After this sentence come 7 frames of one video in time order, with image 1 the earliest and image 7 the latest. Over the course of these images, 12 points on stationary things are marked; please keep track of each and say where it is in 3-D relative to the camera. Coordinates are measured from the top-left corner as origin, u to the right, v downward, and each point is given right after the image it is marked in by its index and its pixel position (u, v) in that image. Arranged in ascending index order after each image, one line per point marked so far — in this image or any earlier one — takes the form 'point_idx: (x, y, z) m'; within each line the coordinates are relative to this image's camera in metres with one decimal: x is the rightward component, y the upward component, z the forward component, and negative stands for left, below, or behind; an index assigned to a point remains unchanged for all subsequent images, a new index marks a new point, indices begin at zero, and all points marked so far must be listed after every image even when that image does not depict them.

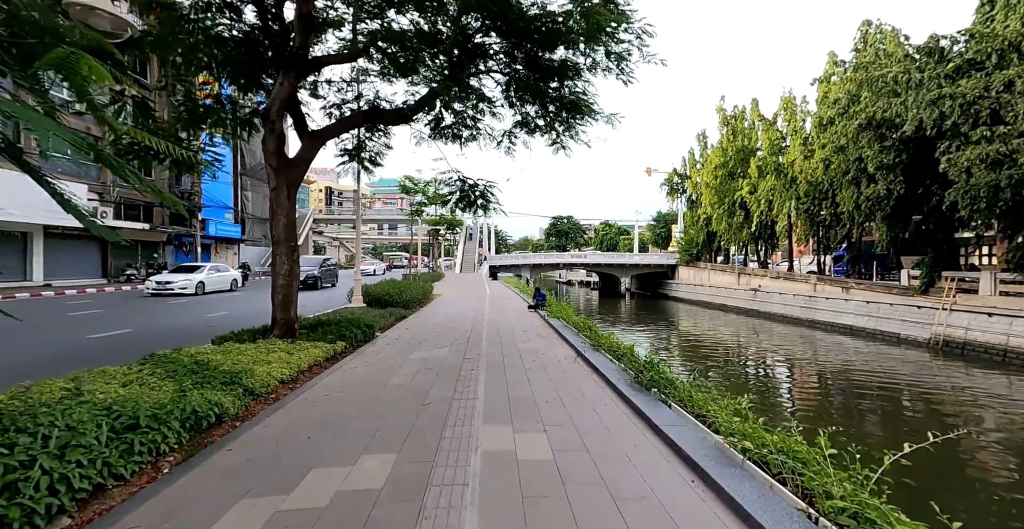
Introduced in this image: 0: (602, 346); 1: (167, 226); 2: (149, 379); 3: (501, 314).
0: (+1.1, -1.1, +5.4) m
1: (-16.0, +1.8, +19.9) m
2: (-3.0, -1.0, +3.6) m
3: (-0.2, -1.2, +10.2) m
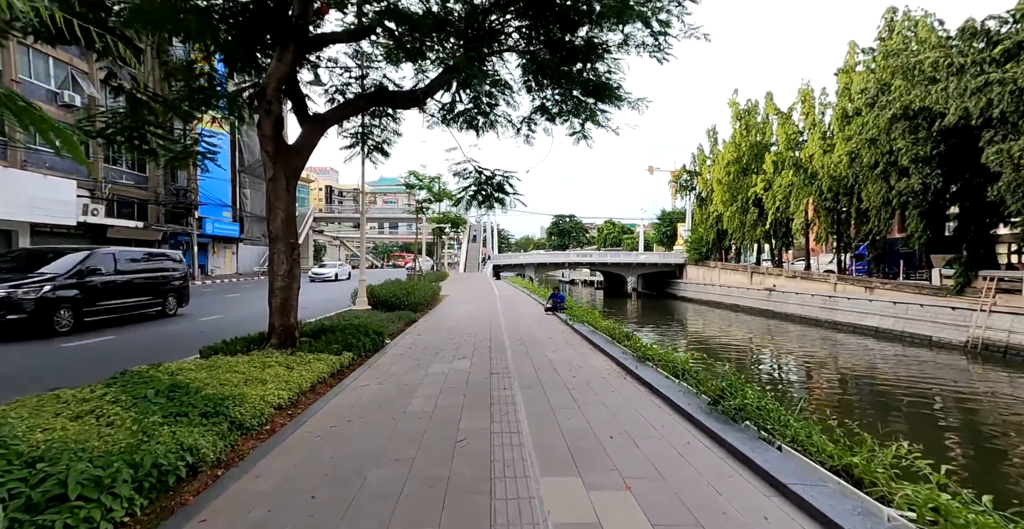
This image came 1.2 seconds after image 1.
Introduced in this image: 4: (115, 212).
0: (+1.5, -1.1, +4.7) m
1: (-15.7, +1.8, +19.2) m
2: (-2.6, -1.0, +2.8) m
3: (+0.2, -1.2, +9.5) m
4: (-16.0, +2.1, +17.3) m
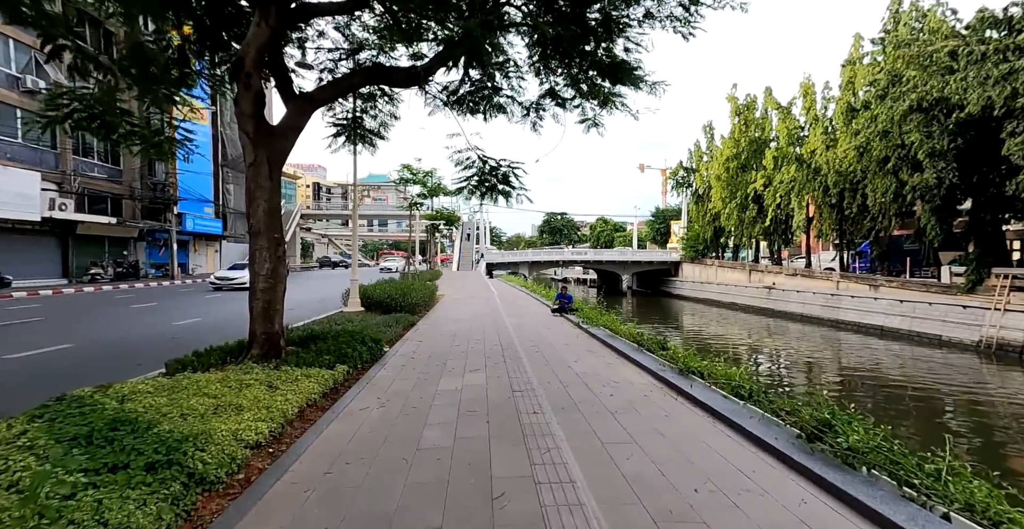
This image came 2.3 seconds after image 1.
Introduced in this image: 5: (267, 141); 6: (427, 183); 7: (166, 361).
0: (+1.7, -1.0, +4.0) m
1: (-15.8, +1.9, +18.1) m
2: (-2.4, -1.0, +2.1) m
3: (+0.3, -1.2, +8.8) m
4: (-16.1, +2.2, +16.2) m
5: (-3.0, +1.5, +5.2) m
6: (-3.4, +3.3, +17.4) m
7: (-5.0, -1.4, +6.1) m
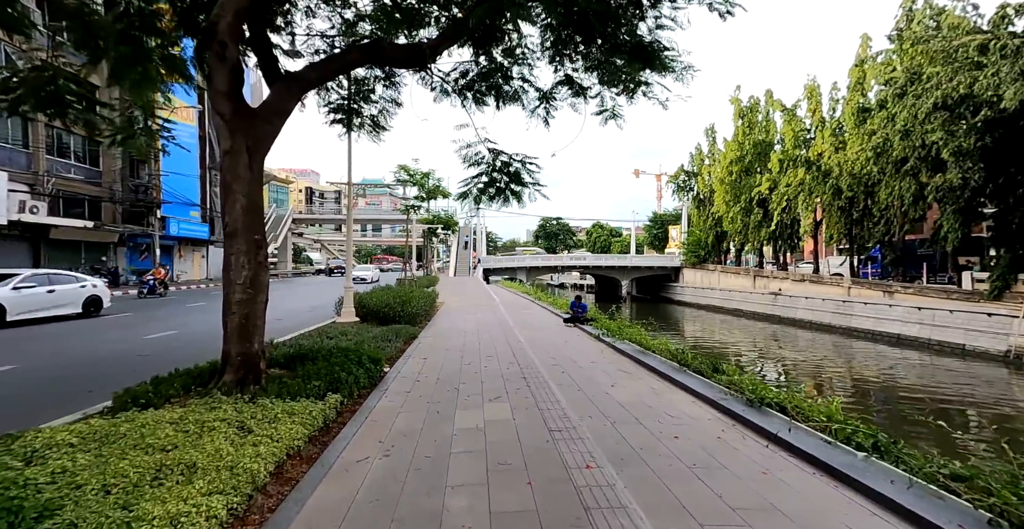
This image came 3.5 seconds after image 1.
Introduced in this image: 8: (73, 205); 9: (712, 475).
0: (+2.0, -1.1, +3.3) m
1: (-15.7, +1.6, +17.1) m
2: (-2.1, -1.0, +1.3) m
3: (+0.5, -1.3, +8.0) m
4: (-16.0, +1.9, +15.3) m
5: (-2.7, +1.4, +4.4) m
6: (-3.4, +3.1, +16.6) m
7: (-4.7, -1.5, +5.3) m
8: (-16.2, +2.2, +15.8) m
9: (+1.1, -1.2, +2.4) m
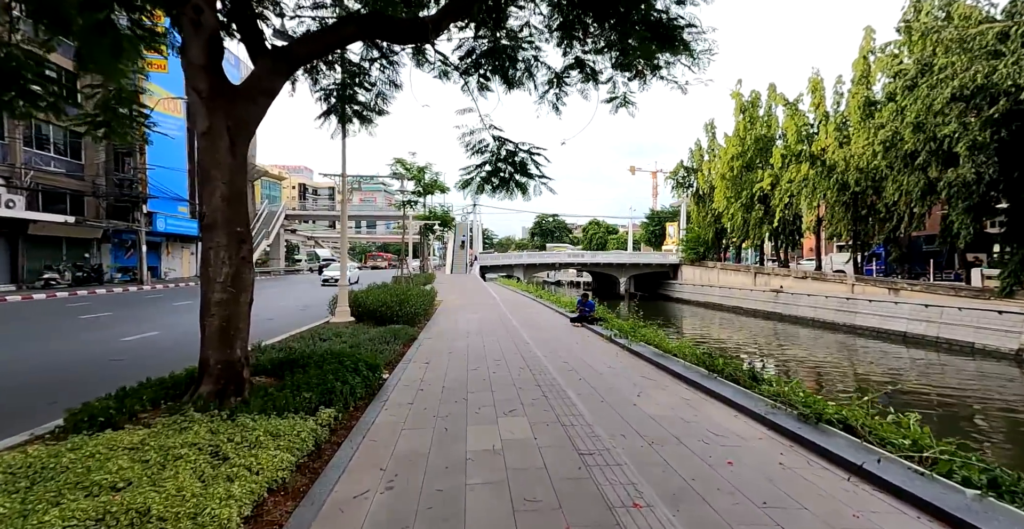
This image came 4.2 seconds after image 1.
0: (+2.1, -1.1, +2.8) m
1: (-15.7, +1.7, +16.5) m
2: (-1.9, -1.0, +0.8) m
3: (+0.6, -1.2, +7.6) m
4: (-16.0, +2.0, +14.6) m
5: (-2.6, +1.5, +3.9) m
6: (-3.4, +3.2, +16.1) m
7: (-4.6, -1.5, +4.8) m
8: (-16.2, +2.3, +15.2) m
9: (+1.3, -1.1, +1.9) m
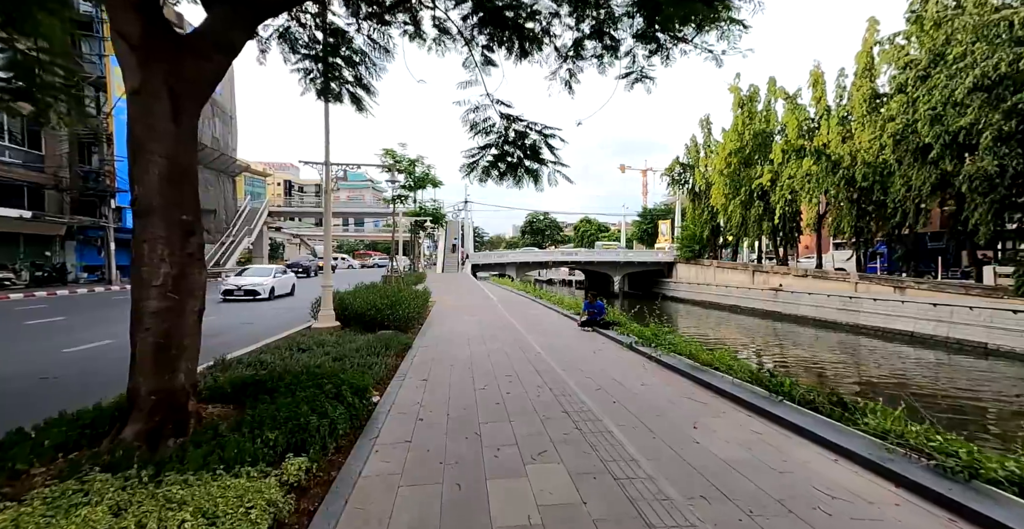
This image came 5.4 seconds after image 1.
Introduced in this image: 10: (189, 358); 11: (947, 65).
0: (+2.3, -1.0, +2.1) m
1: (-15.9, +1.8, +15.3) m
2: (-1.7, -1.0, -0.1) m
3: (+0.6, -1.2, +6.8) m
4: (-16.1, +2.1, +13.4) m
5: (-2.4, +1.5, +3.1) m
6: (-3.5, +3.2, +15.2) m
7: (-4.5, -1.4, +3.9) m
8: (-16.3, +2.3, +13.9) m
9: (+1.5, -1.1, +1.2) m
10: (-2.2, -0.6, +2.9) m
11: (+12.1, +5.6, +12.0) m
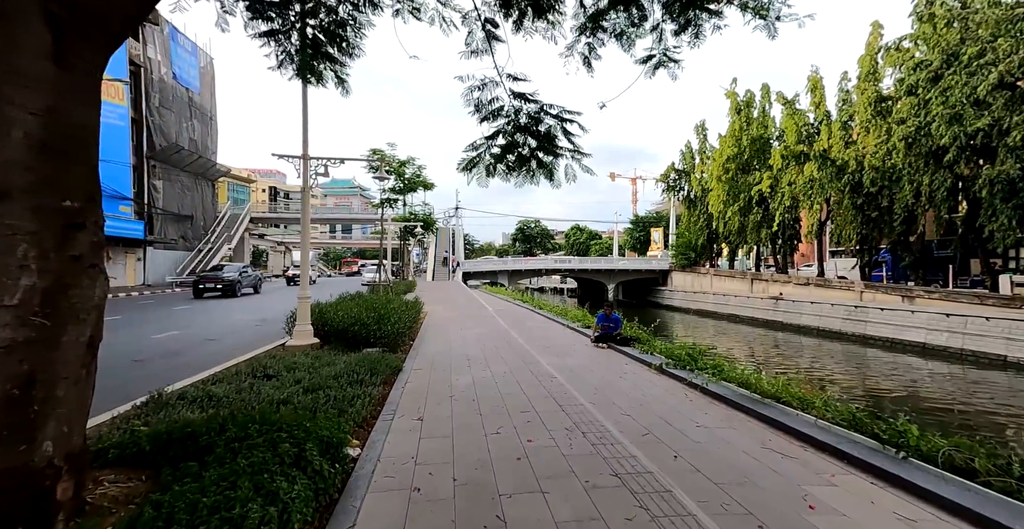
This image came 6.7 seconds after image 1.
0: (+2.5, -1.1, +1.2) m
1: (-16.0, +1.5, +14.0) m
2: (-1.4, -1.0, -1.0) m
3: (+0.7, -1.3, +5.9) m
4: (-16.2, +1.8, +12.1) m
5: (-2.3, +1.4, +2.1) m
6: (-3.7, +3.0, +14.3) m
7: (-4.3, -1.5, +2.8) m
8: (-16.4, +2.1, +12.6) m
9: (+1.7, -1.1, +0.3) m
10: (-2.0, -0.7, +1.9) m
11: (+12.1, +5.3, +11.5) m
